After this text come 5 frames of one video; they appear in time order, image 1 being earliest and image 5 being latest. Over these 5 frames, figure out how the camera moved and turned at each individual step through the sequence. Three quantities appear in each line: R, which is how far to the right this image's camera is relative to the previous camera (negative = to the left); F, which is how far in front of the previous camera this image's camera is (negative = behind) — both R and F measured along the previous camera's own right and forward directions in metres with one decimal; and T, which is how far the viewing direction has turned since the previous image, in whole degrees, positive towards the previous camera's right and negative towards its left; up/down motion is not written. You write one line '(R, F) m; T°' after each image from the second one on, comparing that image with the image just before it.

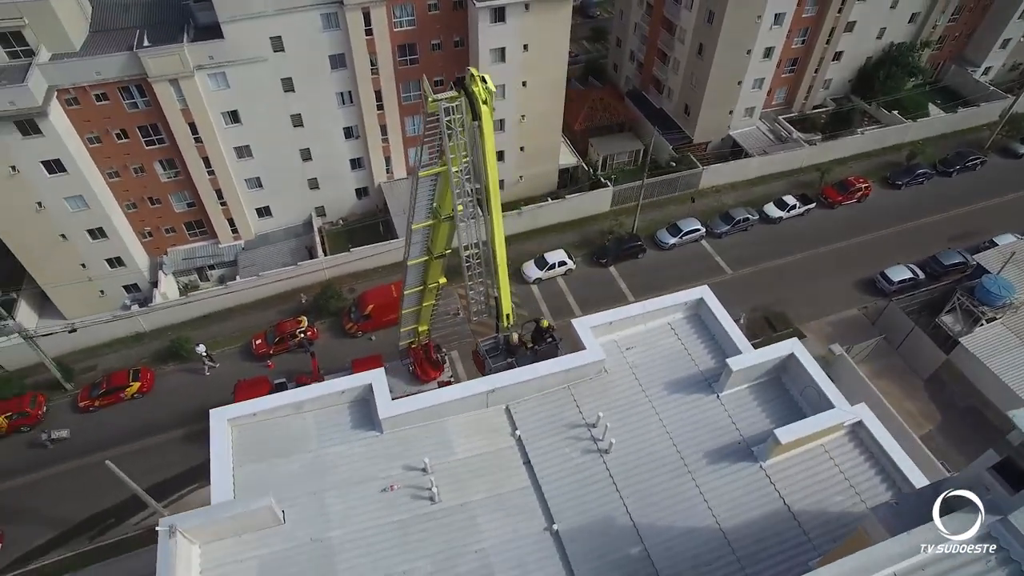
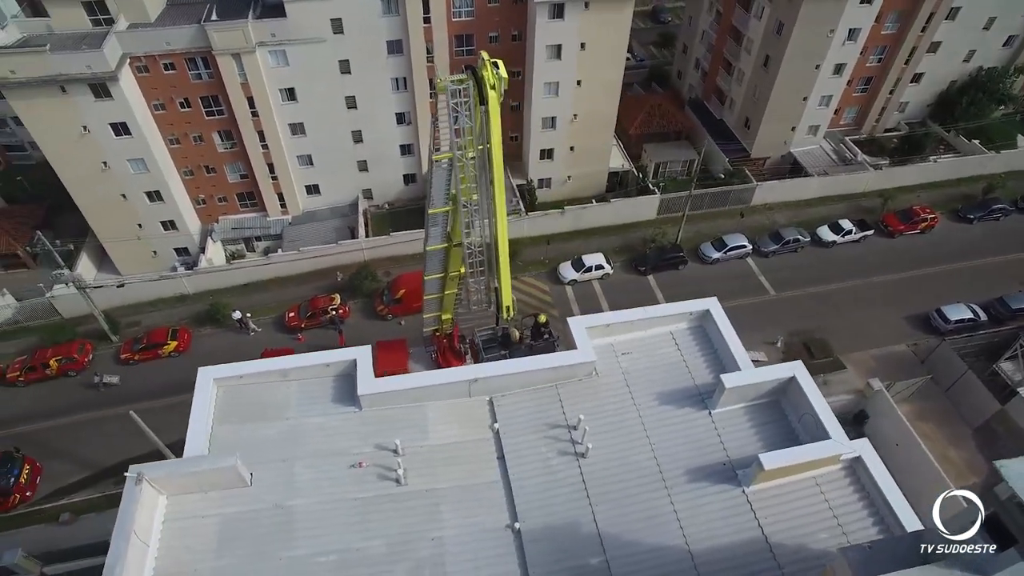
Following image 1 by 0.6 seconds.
(+1.4, +0.3) m; -5°
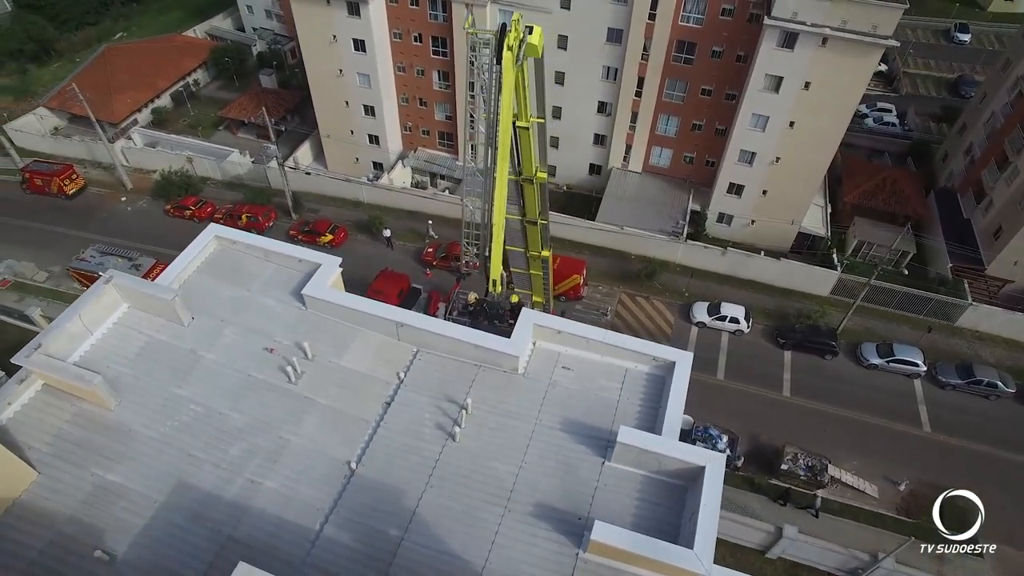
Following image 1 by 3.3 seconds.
(+5.7, +1.5) m; -20°
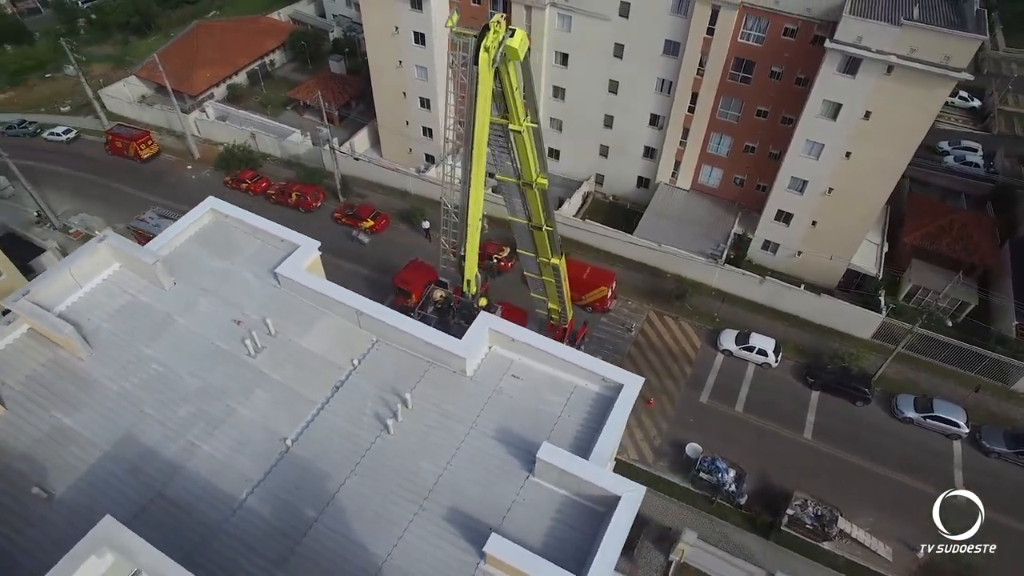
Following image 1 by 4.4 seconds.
(+2.4, +0.2) m; -6°
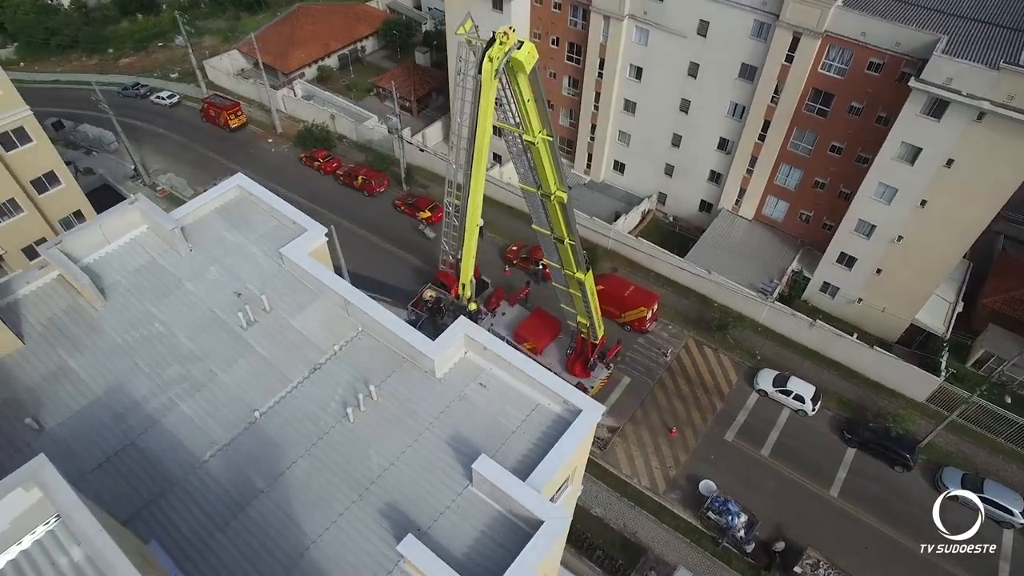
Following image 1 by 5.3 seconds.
(+2.1, +0.1) m; -7°
